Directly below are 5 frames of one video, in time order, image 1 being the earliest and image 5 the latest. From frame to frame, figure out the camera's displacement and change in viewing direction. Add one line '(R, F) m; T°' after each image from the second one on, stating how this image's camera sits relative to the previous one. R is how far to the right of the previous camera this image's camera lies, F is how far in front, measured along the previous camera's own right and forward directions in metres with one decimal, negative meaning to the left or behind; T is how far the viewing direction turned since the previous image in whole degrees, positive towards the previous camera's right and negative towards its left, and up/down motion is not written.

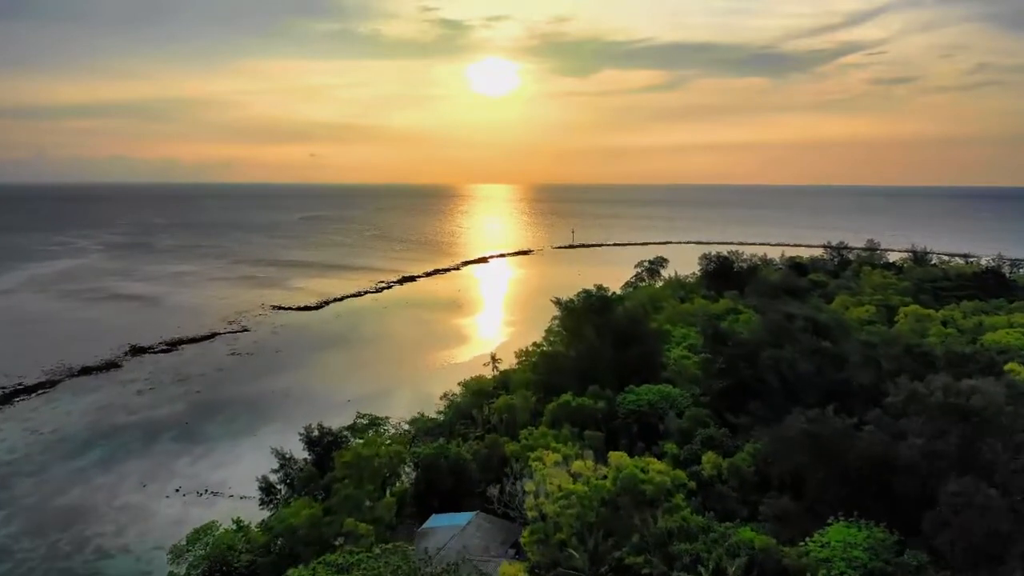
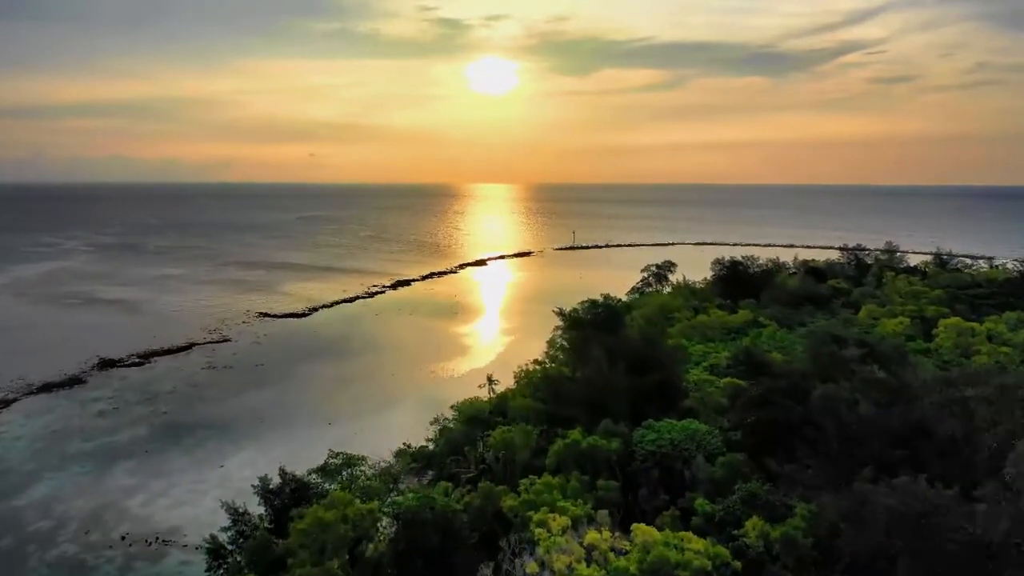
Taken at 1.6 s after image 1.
(0.0, +2.5) m; 0°
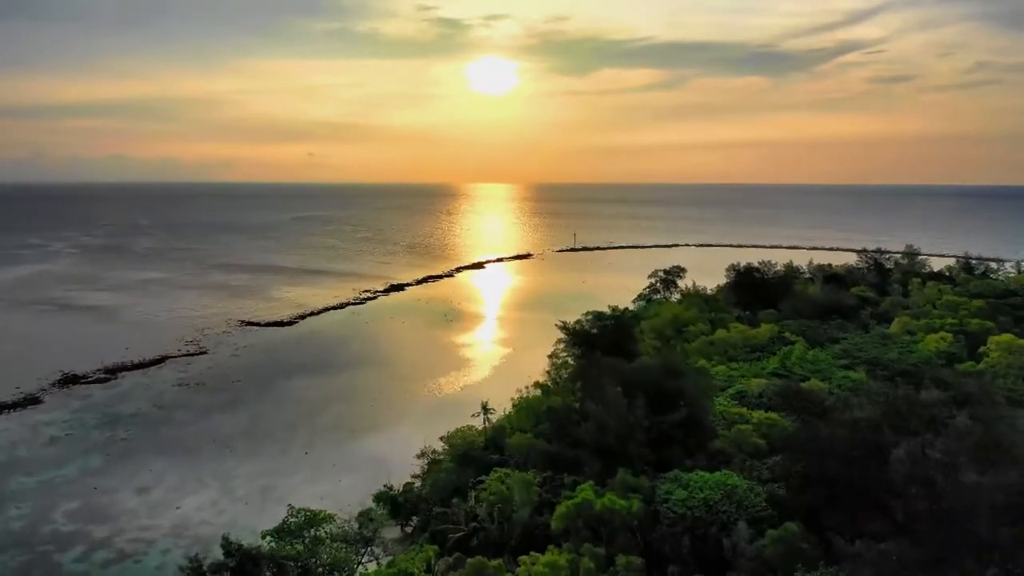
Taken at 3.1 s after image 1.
(0.0, +2.5) m; 0°
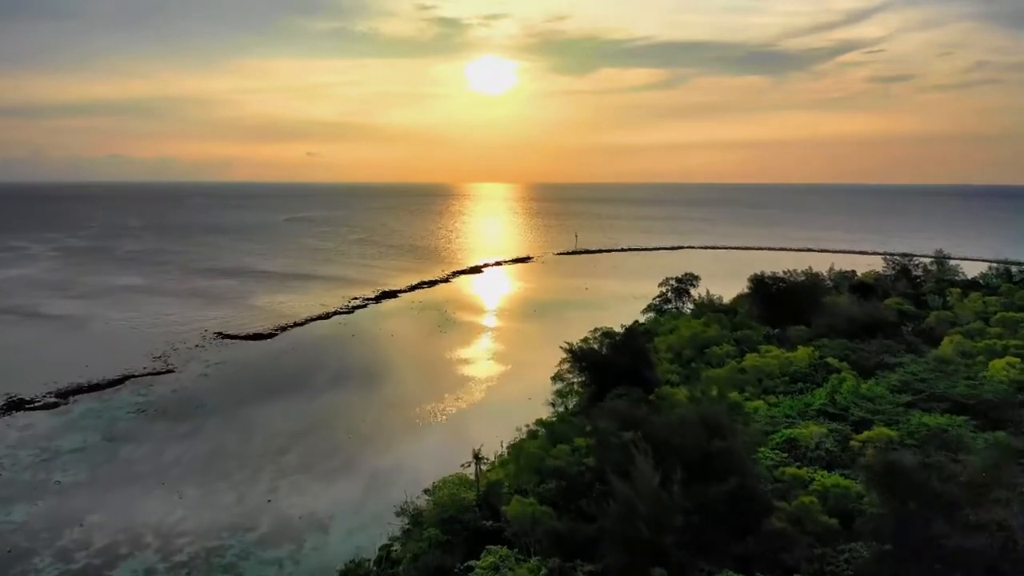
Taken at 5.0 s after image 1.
(0.0, +3.1) m; 0°
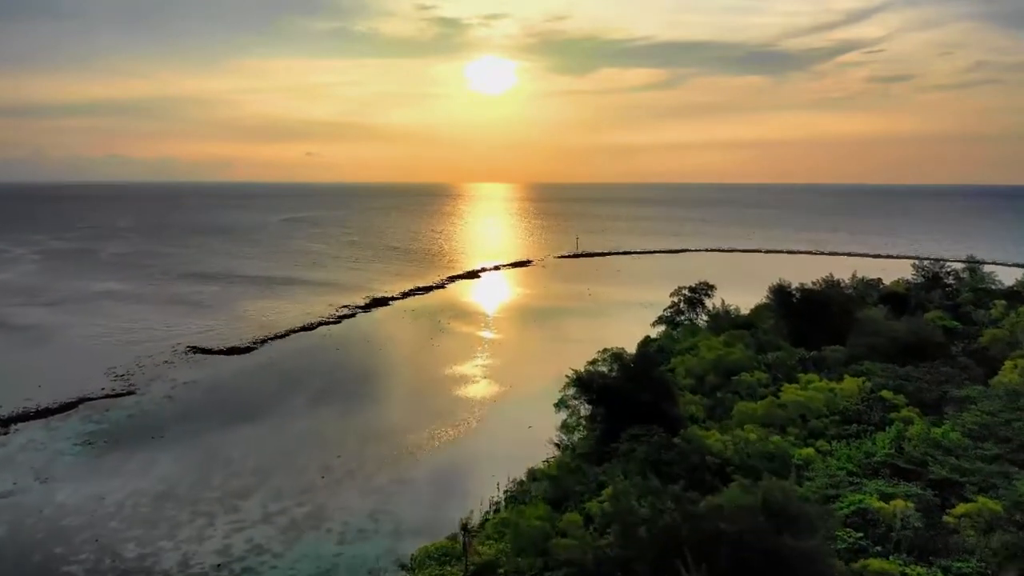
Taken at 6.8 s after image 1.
(+0.1, +3.0) m; 0°
